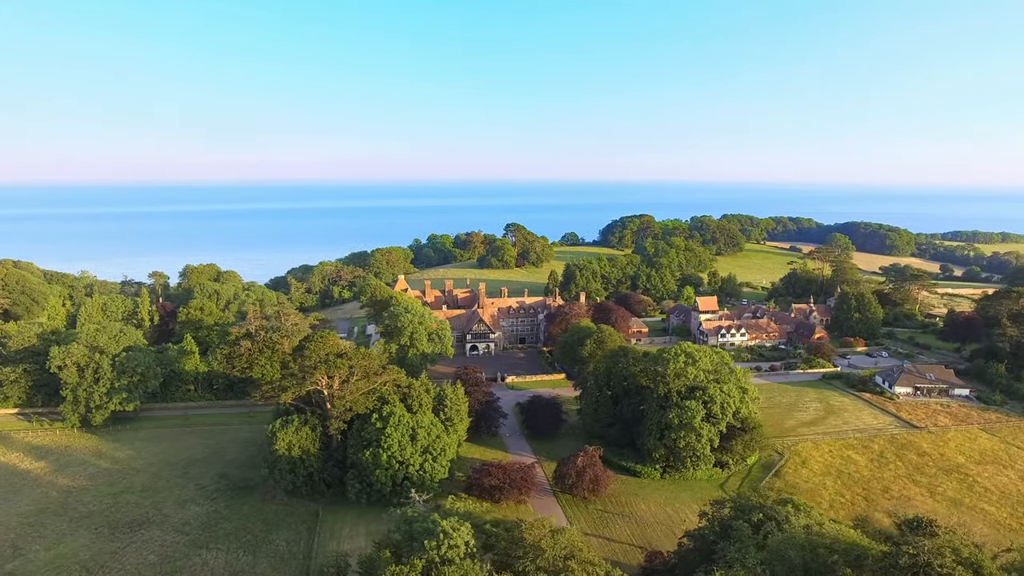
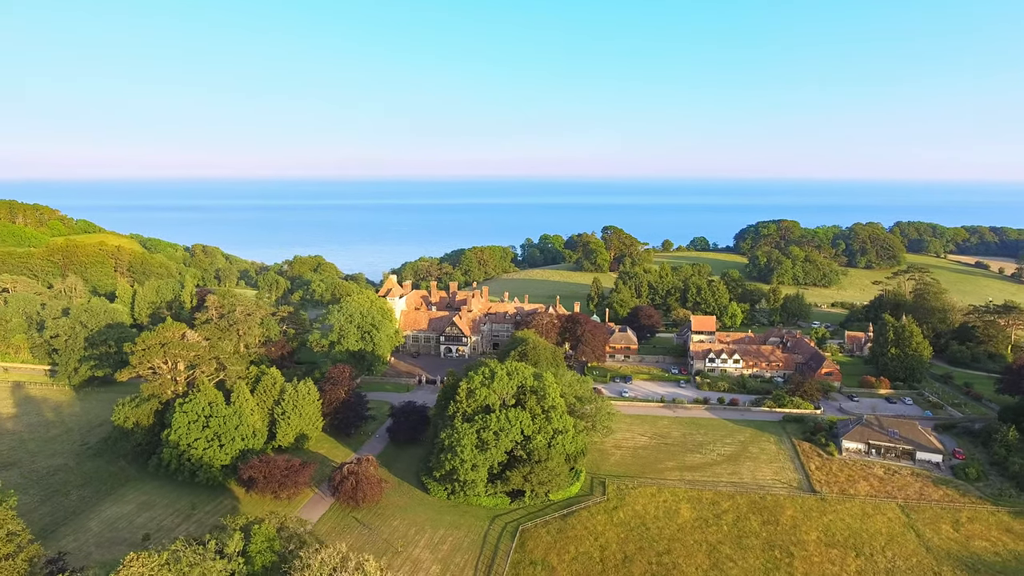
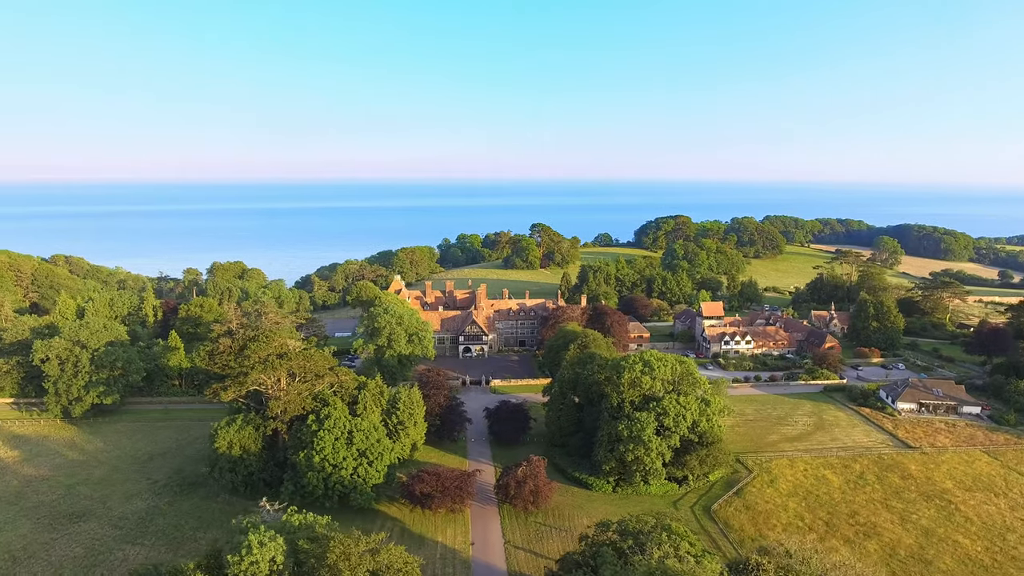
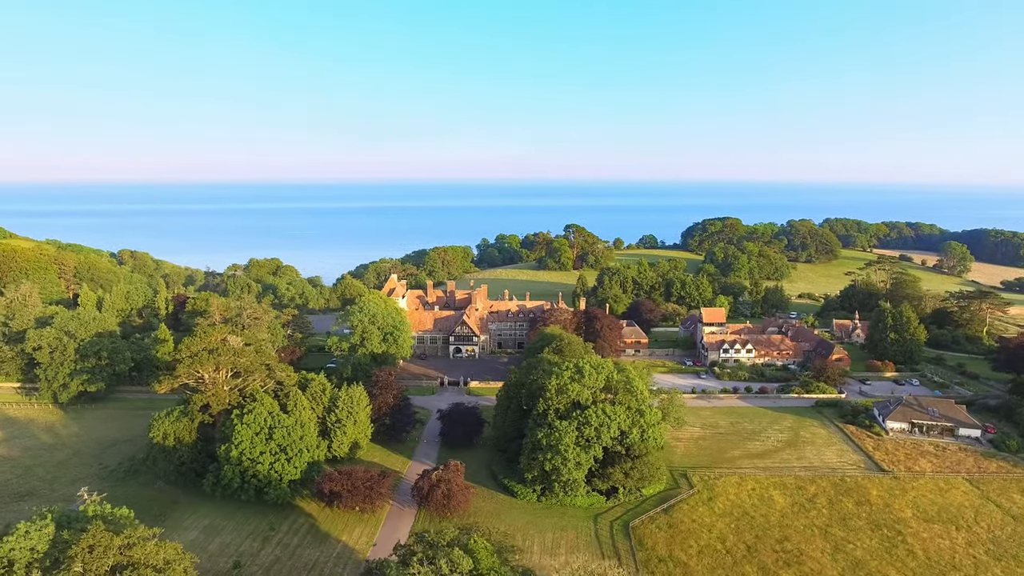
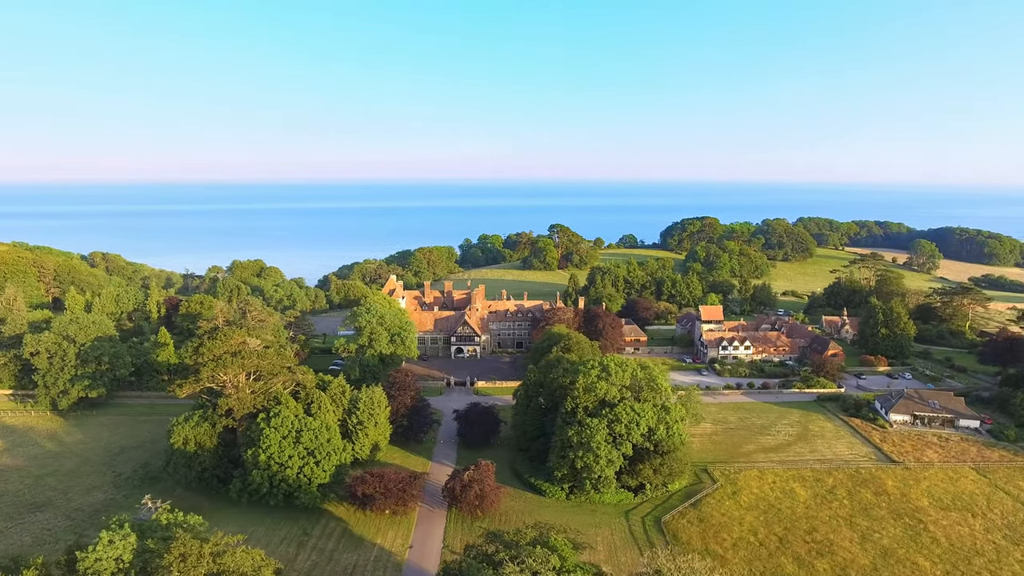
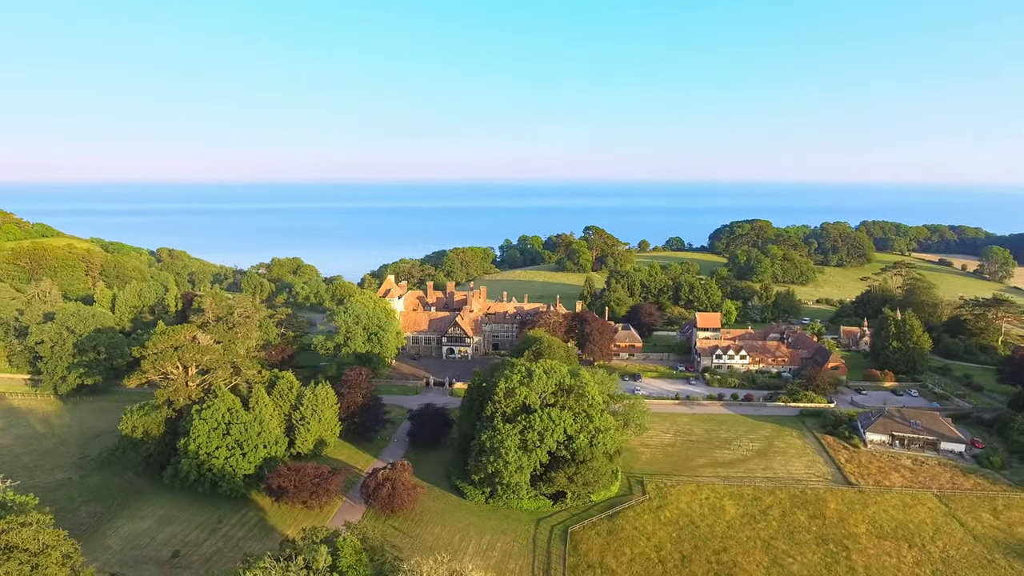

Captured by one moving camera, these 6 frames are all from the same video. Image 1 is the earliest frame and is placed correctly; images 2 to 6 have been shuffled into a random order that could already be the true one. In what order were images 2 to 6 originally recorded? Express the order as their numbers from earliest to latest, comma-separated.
3, 5, 4, 6, 2
